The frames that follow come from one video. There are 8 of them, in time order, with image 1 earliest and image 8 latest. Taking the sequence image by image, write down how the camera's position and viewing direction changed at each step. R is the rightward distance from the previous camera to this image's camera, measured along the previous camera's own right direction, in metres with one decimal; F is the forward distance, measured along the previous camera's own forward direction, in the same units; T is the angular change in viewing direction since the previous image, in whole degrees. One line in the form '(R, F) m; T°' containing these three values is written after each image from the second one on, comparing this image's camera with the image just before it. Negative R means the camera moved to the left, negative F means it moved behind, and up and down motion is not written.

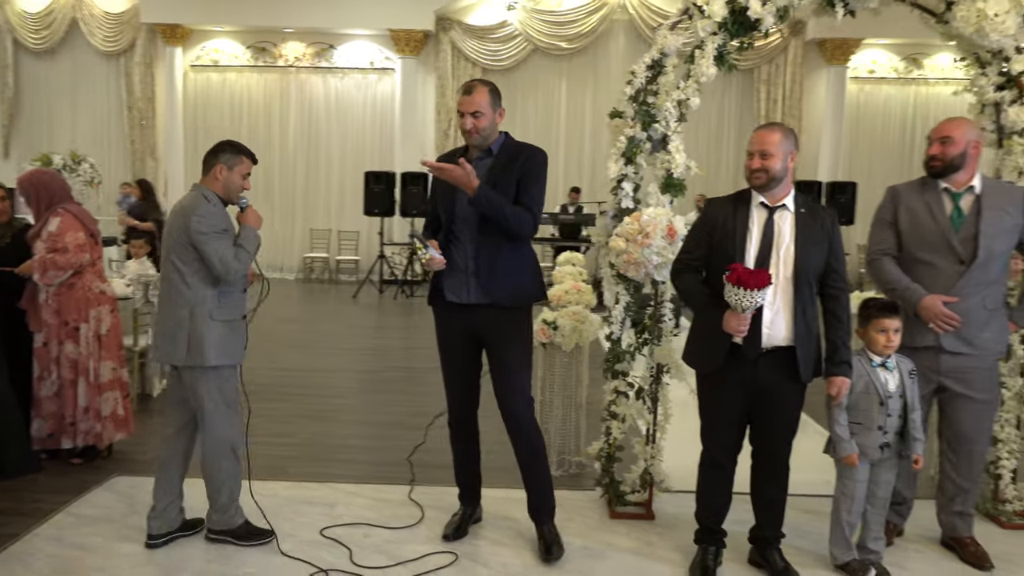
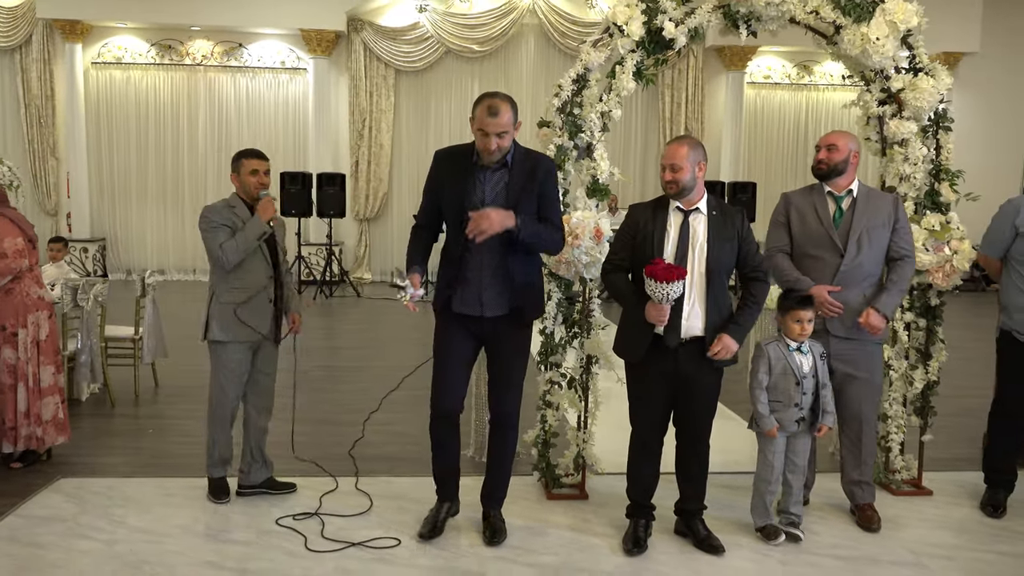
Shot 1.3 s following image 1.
(-0.1, -0.2) m; +6°
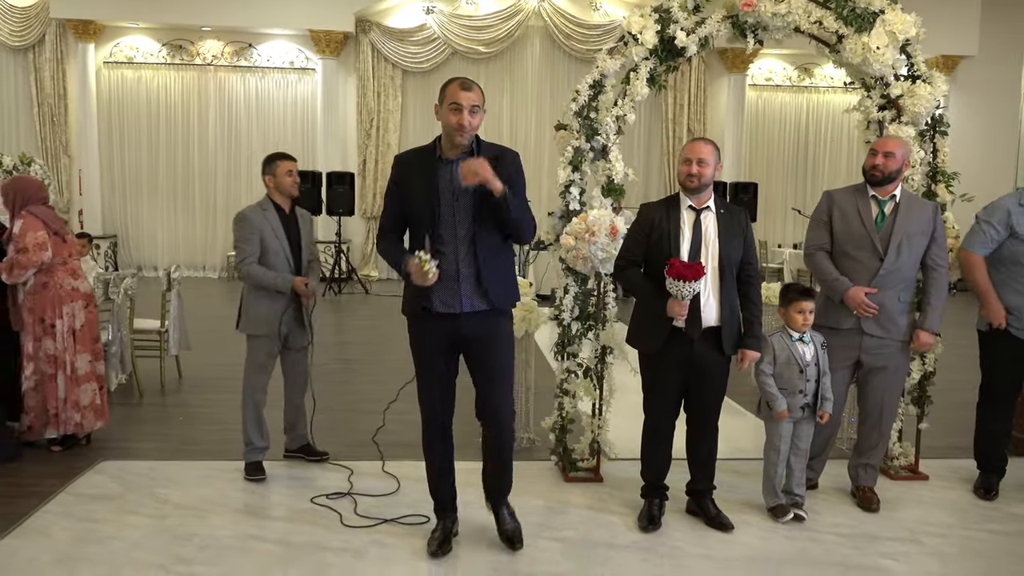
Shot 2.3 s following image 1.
(-0.1, -0.2) m; 0°
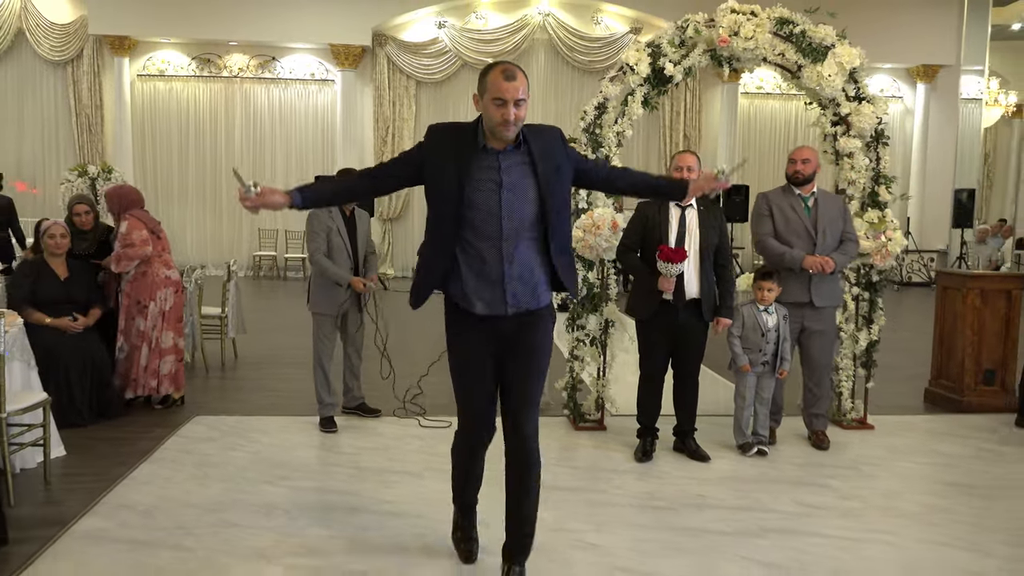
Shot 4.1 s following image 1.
(-0.1, -0.9) m; 0°
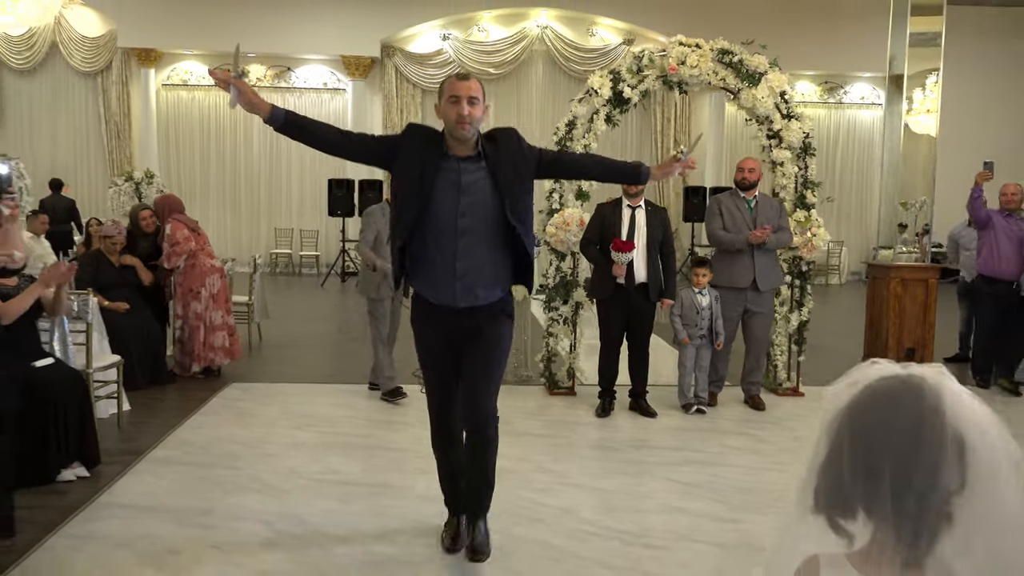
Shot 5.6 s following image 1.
(+0.2, -1.0) m; -1°
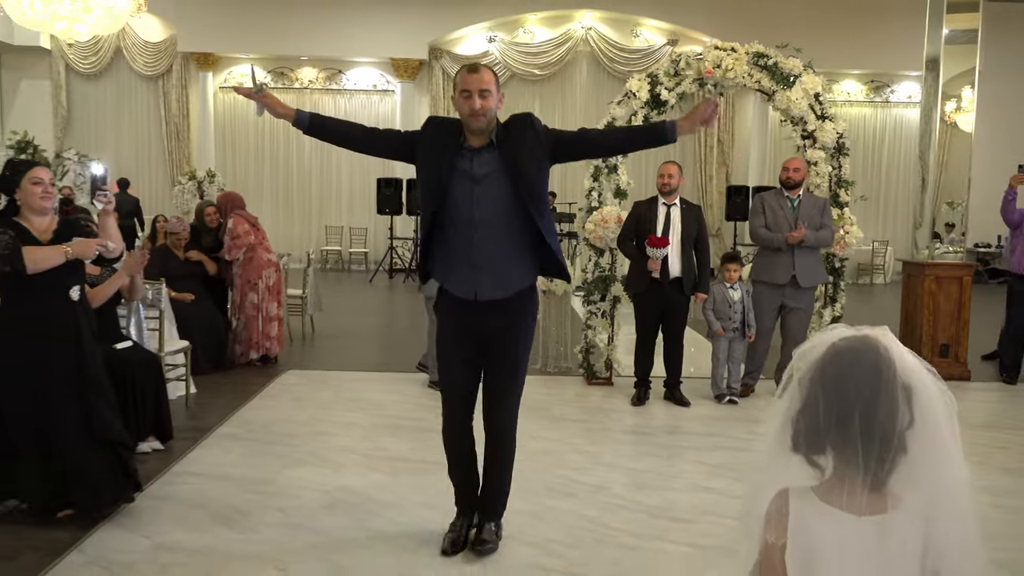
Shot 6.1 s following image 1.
(0.0, -0.3) m; -3°
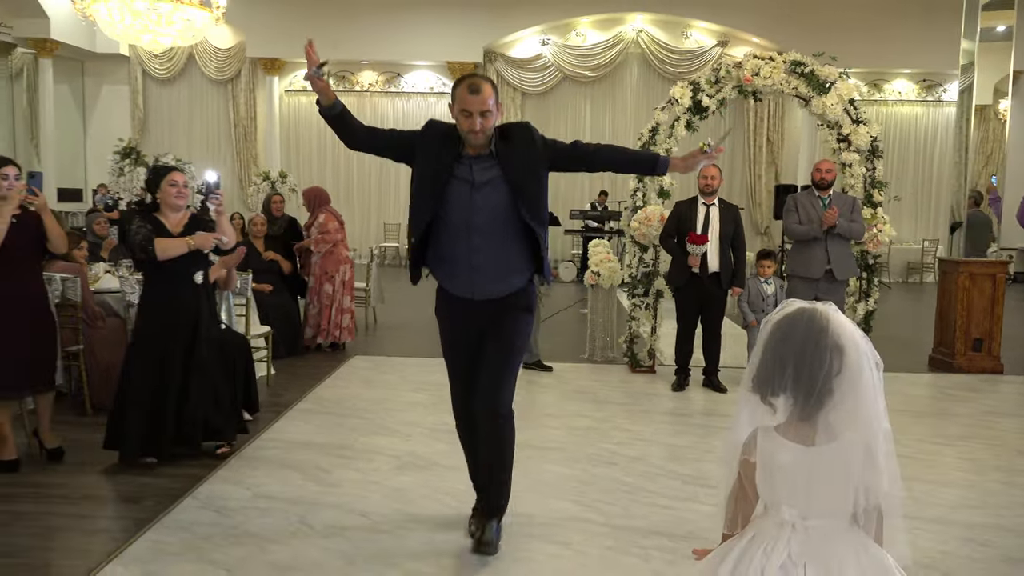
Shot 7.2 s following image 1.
(0.0, -0.5) m; -3°
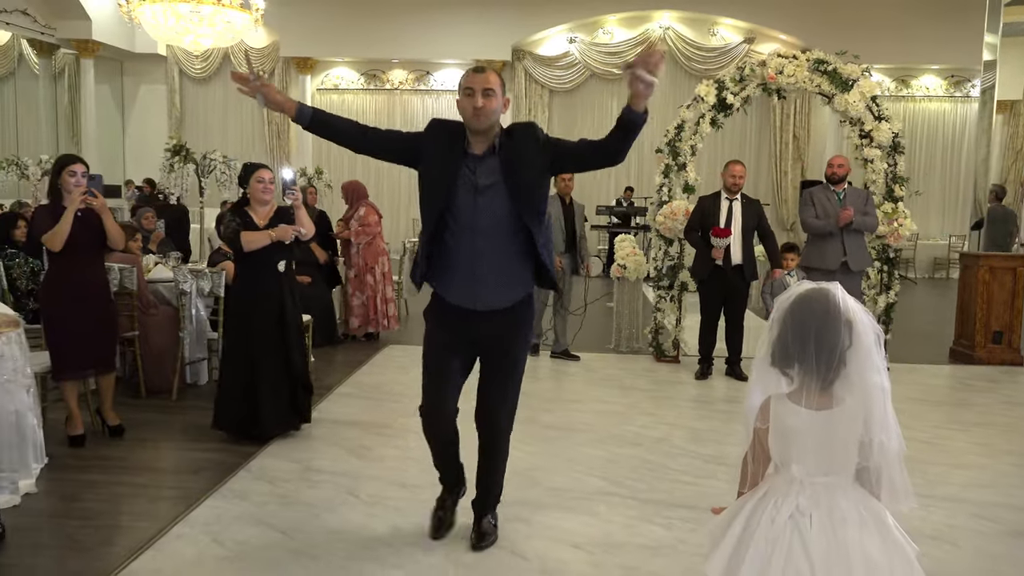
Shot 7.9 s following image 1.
(0.0, -0.3) m; -2°
